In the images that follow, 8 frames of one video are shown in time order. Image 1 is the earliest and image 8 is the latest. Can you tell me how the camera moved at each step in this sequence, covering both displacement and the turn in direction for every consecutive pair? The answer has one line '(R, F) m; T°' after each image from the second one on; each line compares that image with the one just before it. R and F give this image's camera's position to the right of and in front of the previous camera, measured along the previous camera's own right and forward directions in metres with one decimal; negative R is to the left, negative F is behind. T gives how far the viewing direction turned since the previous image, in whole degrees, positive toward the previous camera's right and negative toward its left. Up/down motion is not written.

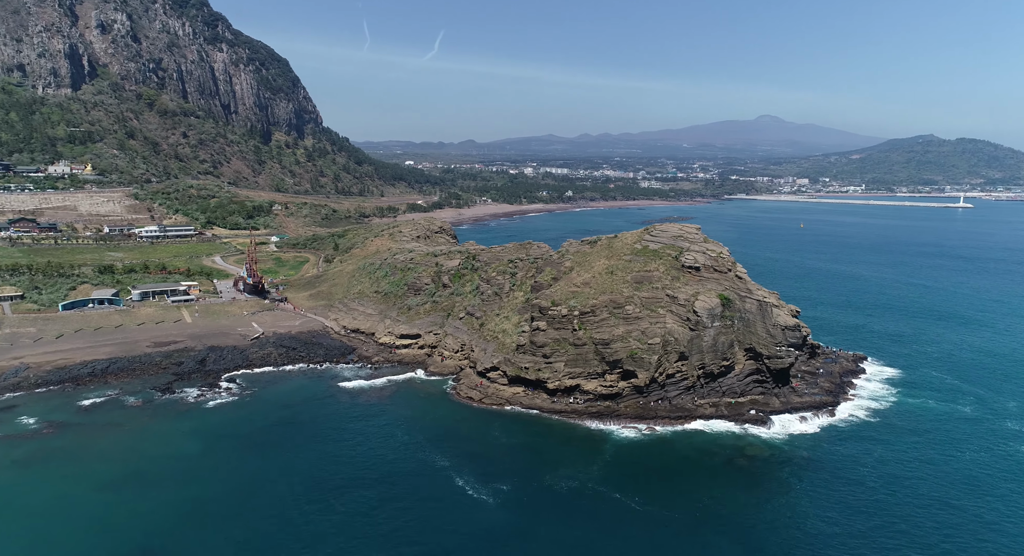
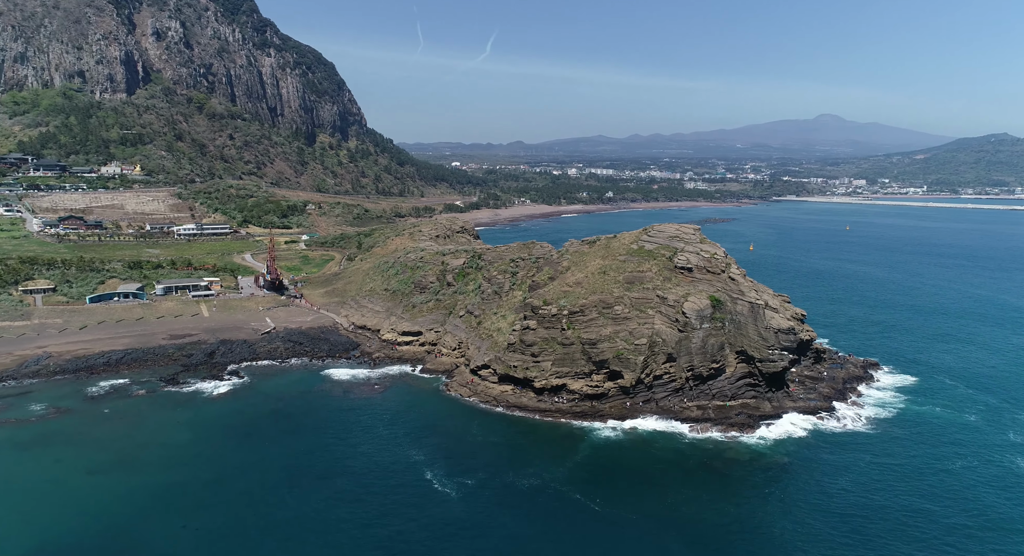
(+5.1, -0.3) m; -4°
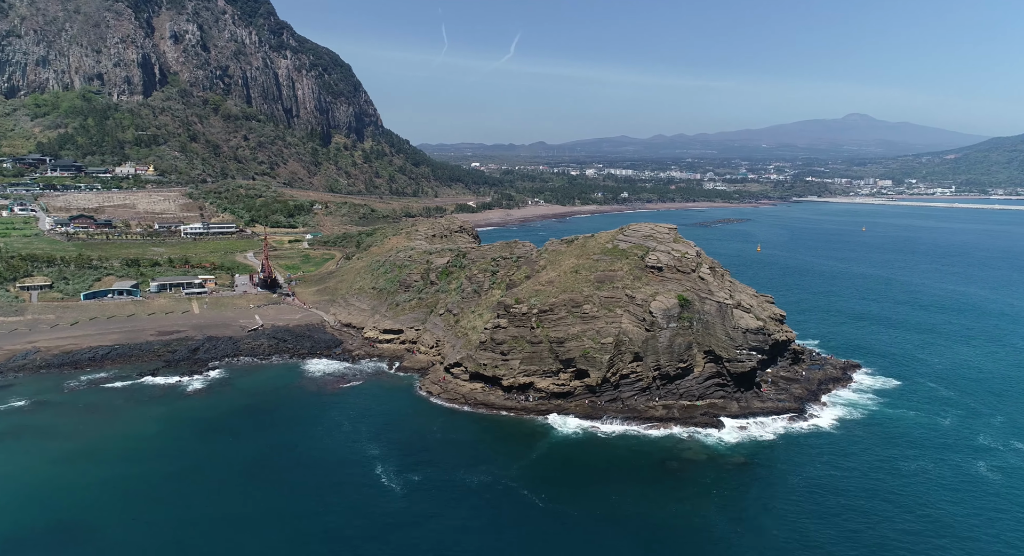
(+4.5, -0.2) m; -2°
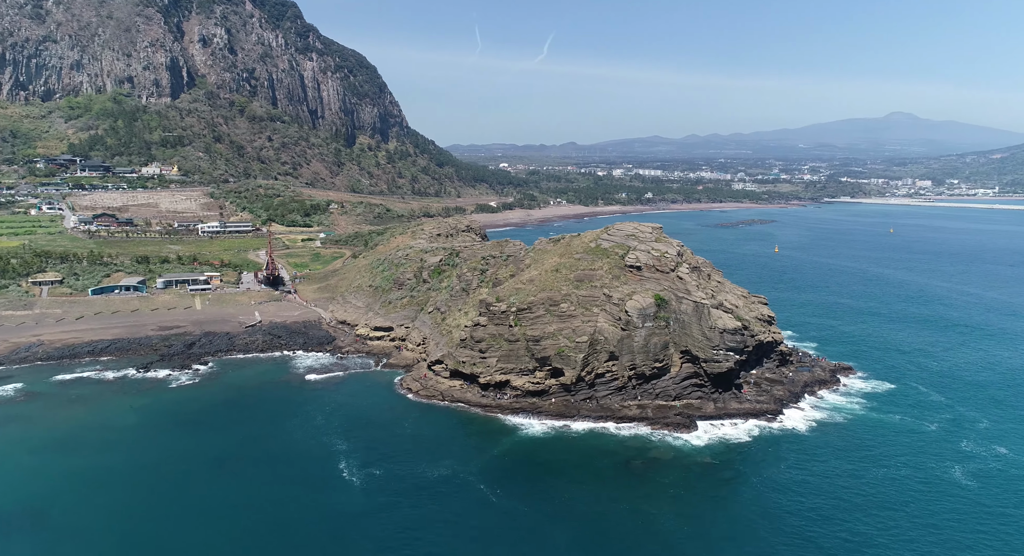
(+4.5, -0.2) m; -3°
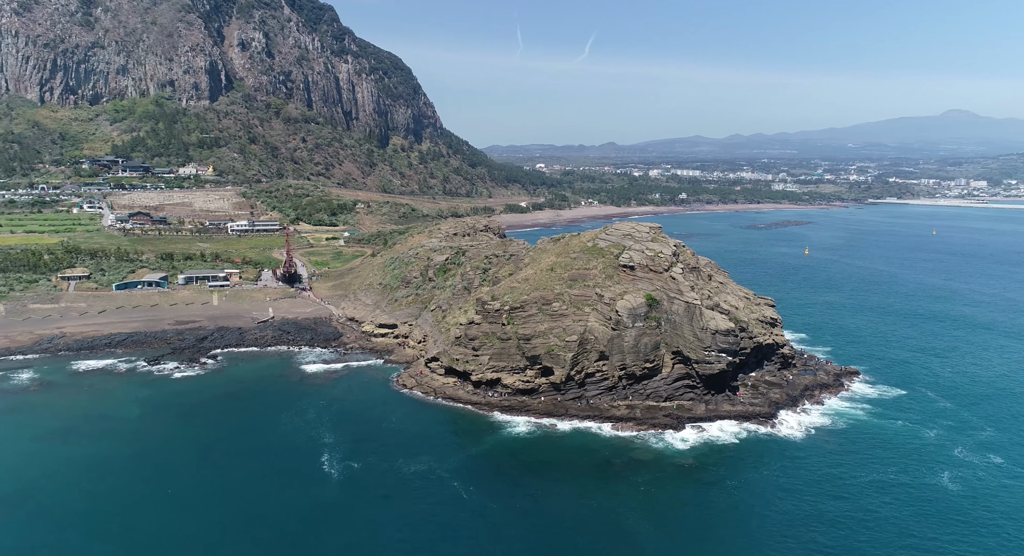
(+4.0, -0.2) m; -3°
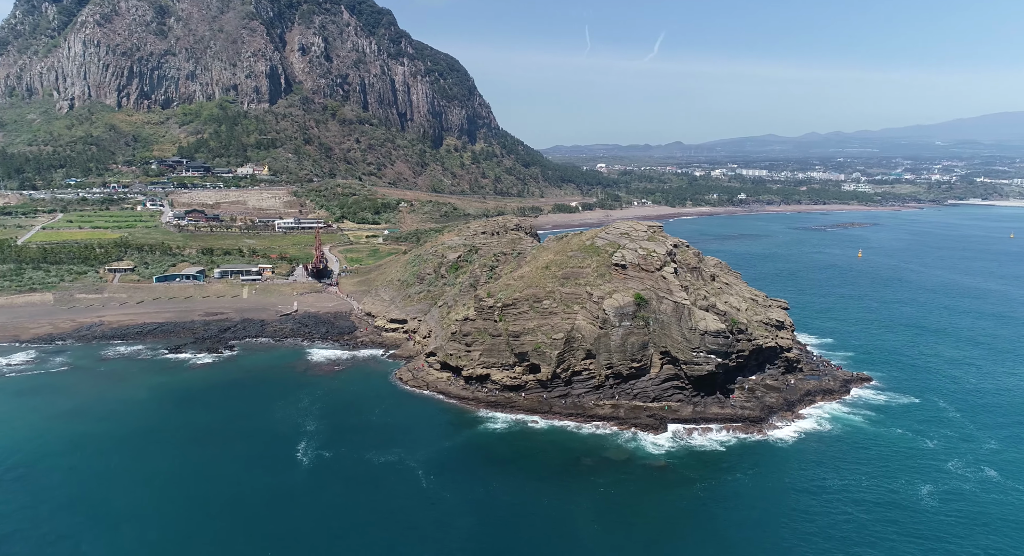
(+6.2, -0.2) m; -6°
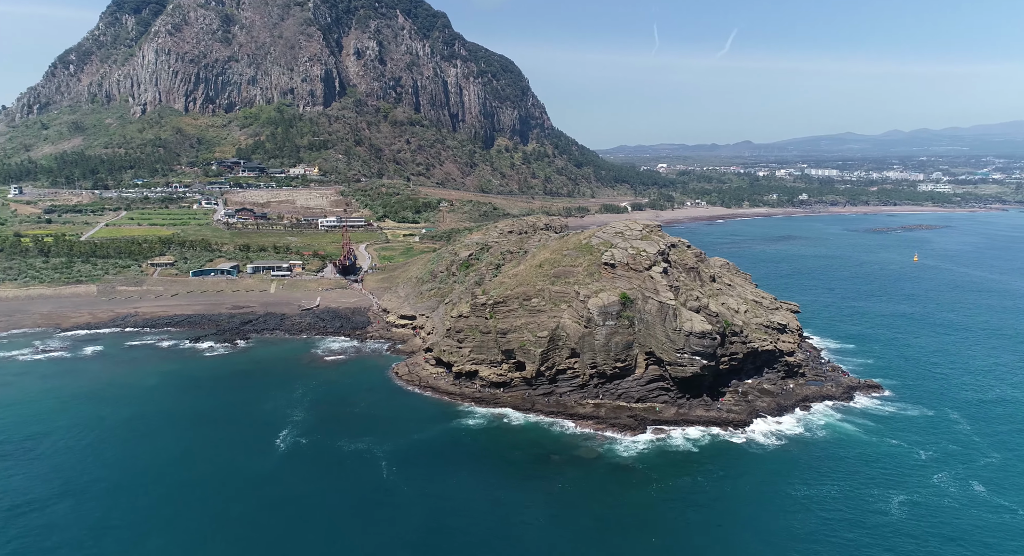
(+6.3, 0.0) m; -6°
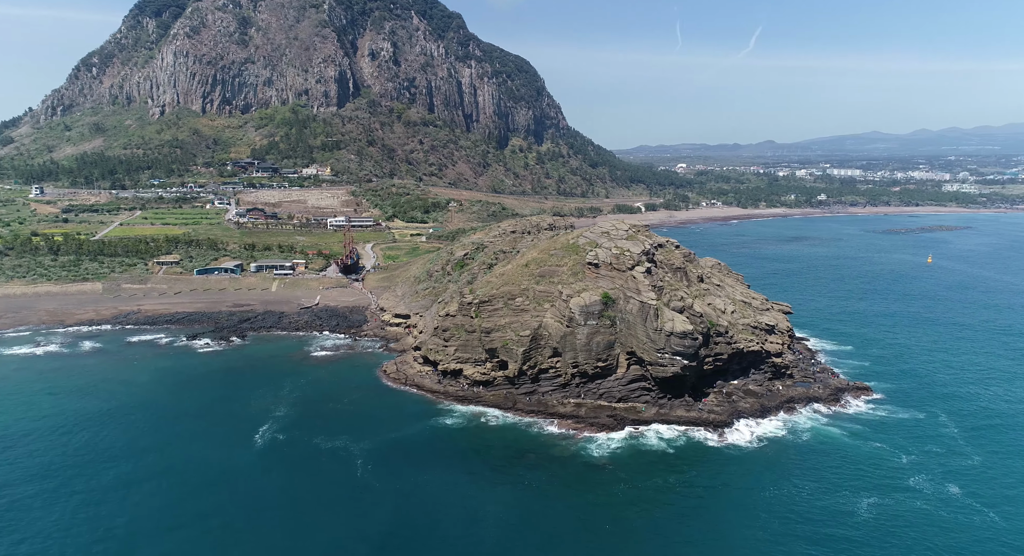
(+3.1, 0.0) m; -2°
